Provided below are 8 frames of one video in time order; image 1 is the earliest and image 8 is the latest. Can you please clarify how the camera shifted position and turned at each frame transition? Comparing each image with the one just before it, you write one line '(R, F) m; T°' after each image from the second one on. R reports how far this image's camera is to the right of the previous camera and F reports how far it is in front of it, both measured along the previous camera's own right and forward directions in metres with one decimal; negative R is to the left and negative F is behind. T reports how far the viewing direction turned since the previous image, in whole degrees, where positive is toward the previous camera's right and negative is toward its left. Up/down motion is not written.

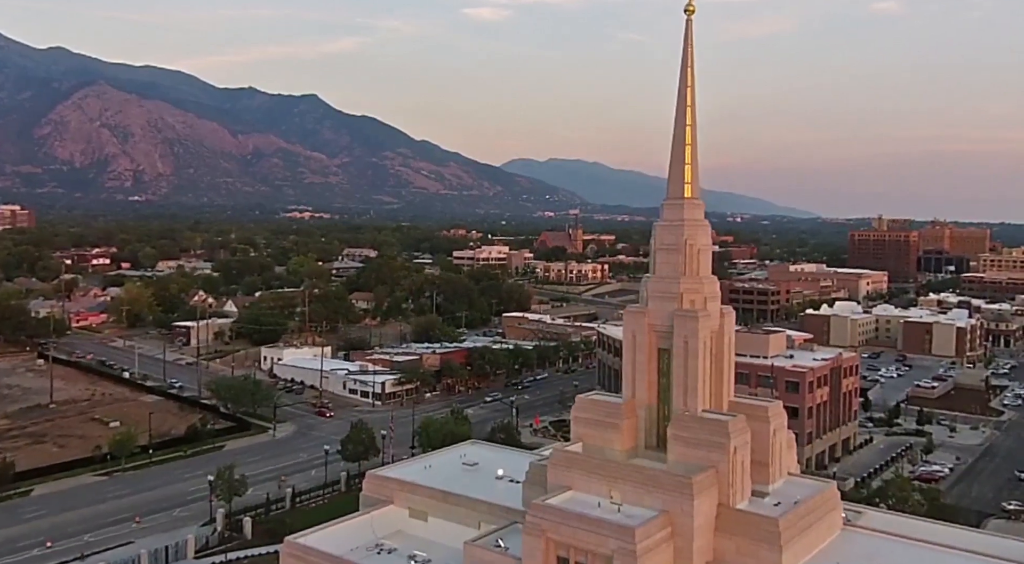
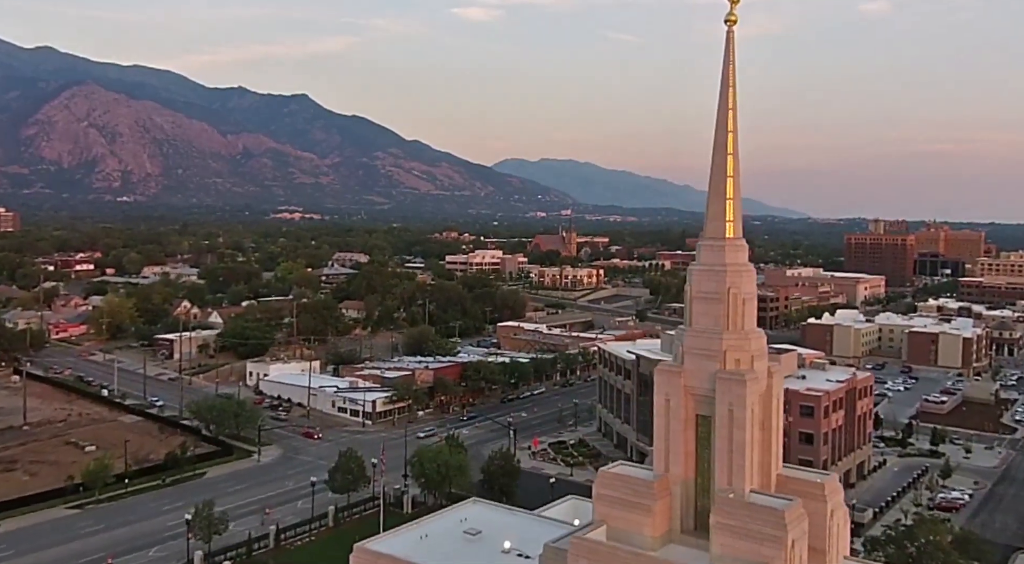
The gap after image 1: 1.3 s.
(-0.3, +2.3) m; 0°
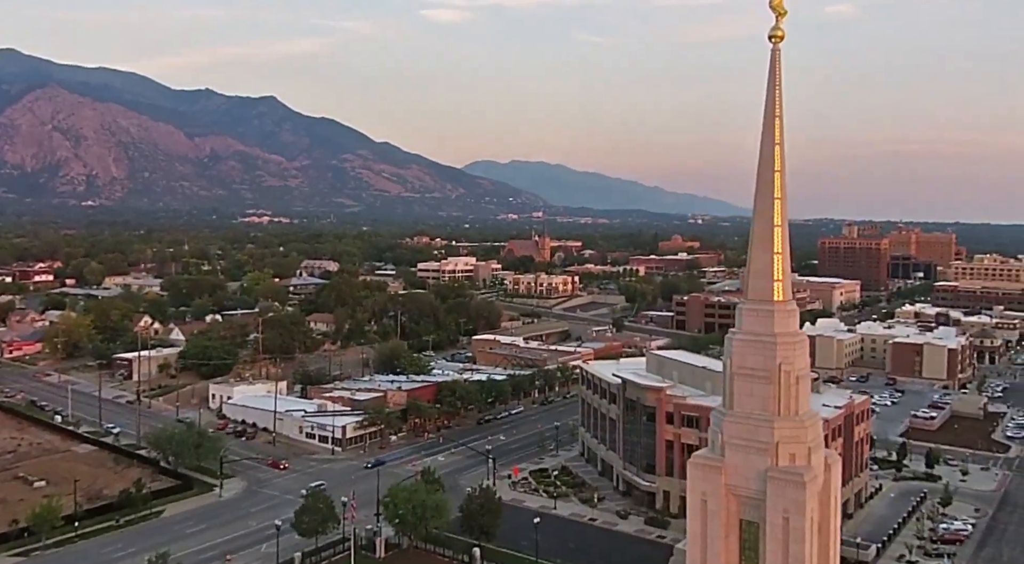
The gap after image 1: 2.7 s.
(-0.3, +2.6) m; +2°
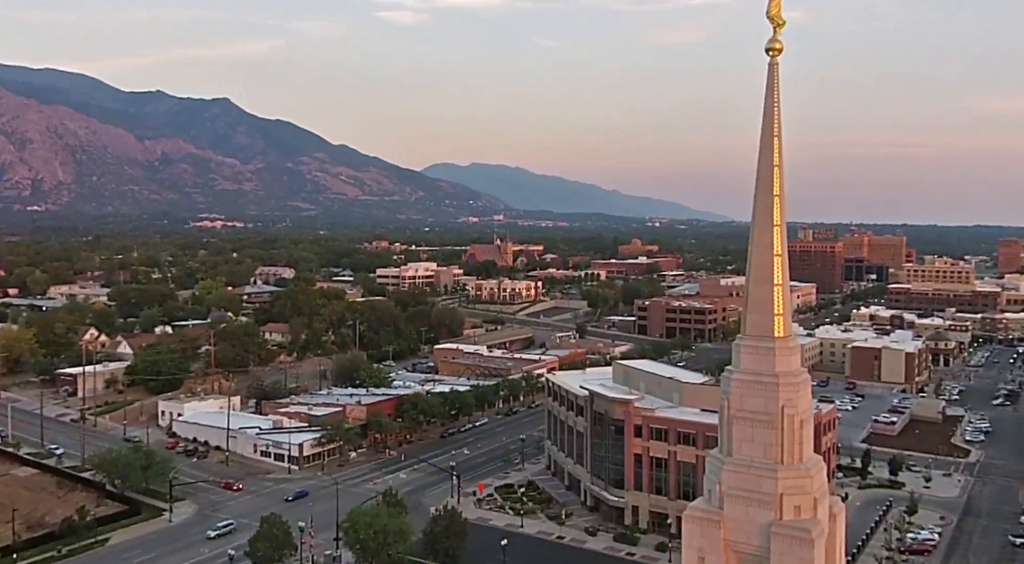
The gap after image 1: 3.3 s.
(-0.2, +1.3) m; +3°
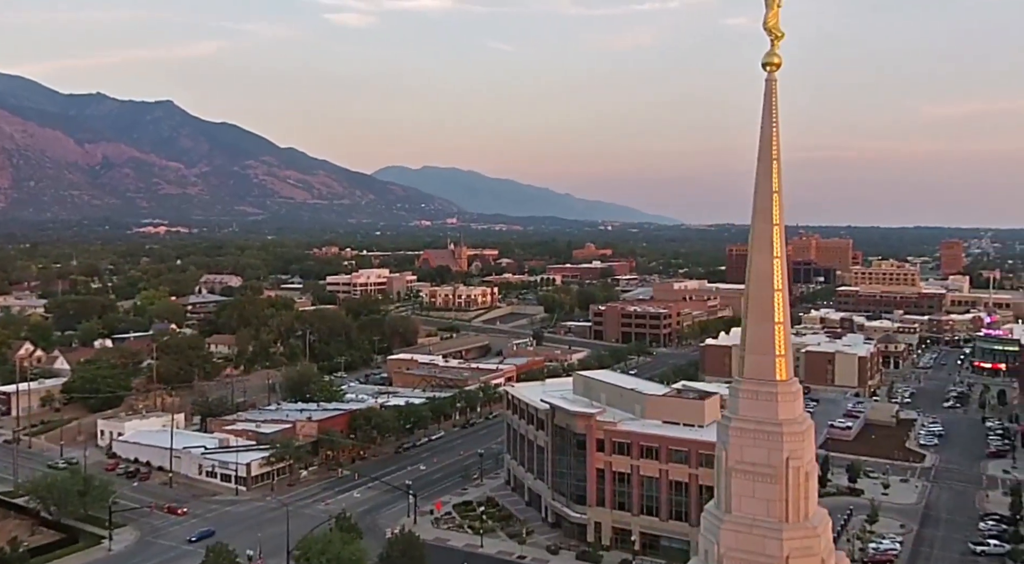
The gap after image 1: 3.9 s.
(-0.3, +1.4) m; +3°
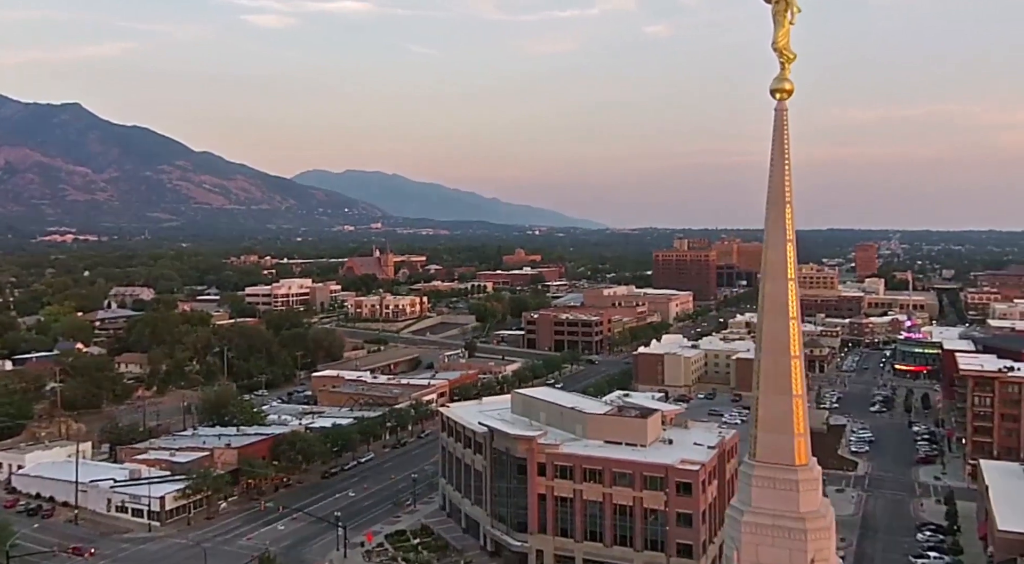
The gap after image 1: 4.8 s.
(-0.4, +2.2) m; +4°
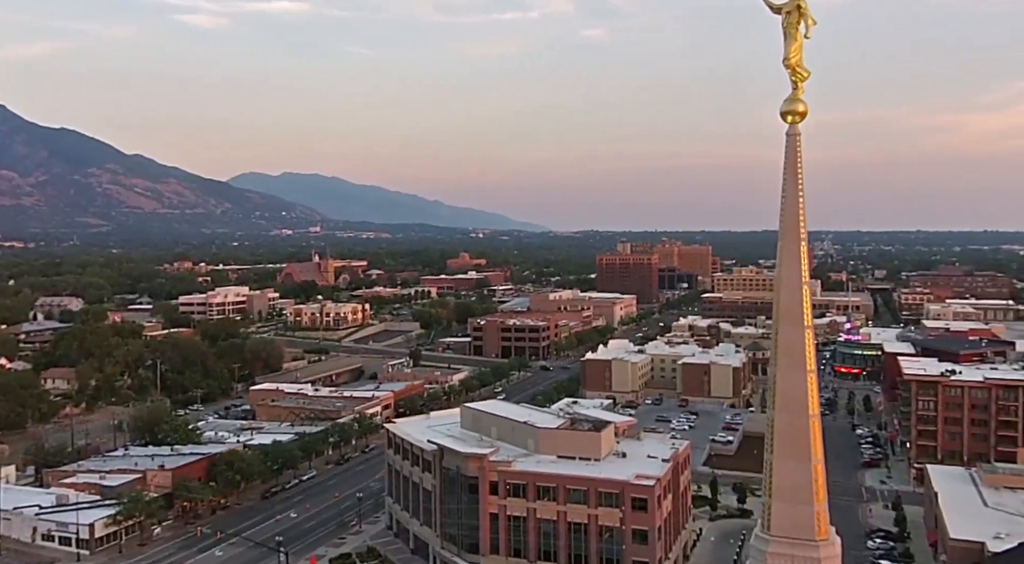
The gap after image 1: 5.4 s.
(-0.3, +1.4) m; +3°
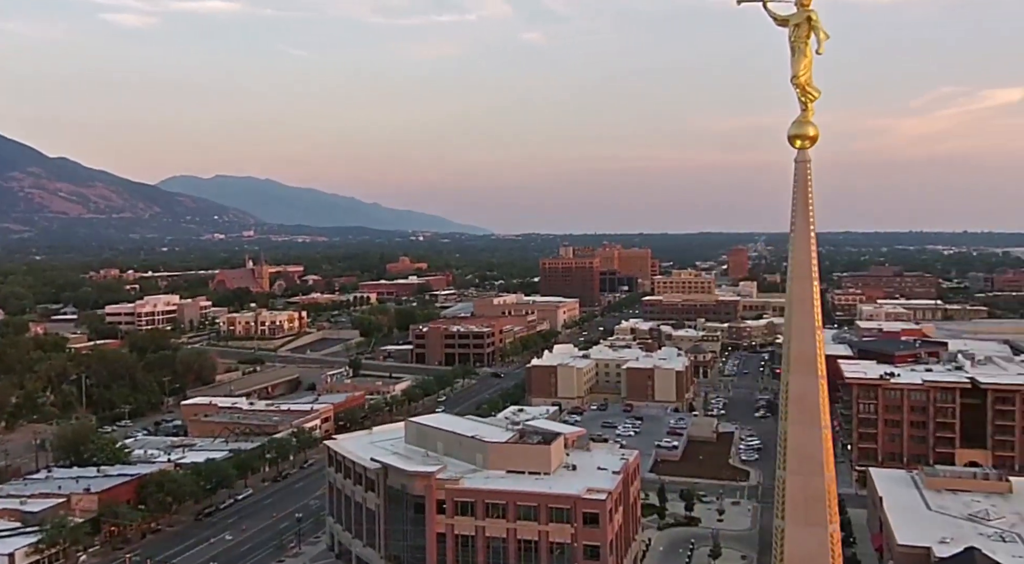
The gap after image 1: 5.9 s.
(-0.3, +1.3) m; +4°
